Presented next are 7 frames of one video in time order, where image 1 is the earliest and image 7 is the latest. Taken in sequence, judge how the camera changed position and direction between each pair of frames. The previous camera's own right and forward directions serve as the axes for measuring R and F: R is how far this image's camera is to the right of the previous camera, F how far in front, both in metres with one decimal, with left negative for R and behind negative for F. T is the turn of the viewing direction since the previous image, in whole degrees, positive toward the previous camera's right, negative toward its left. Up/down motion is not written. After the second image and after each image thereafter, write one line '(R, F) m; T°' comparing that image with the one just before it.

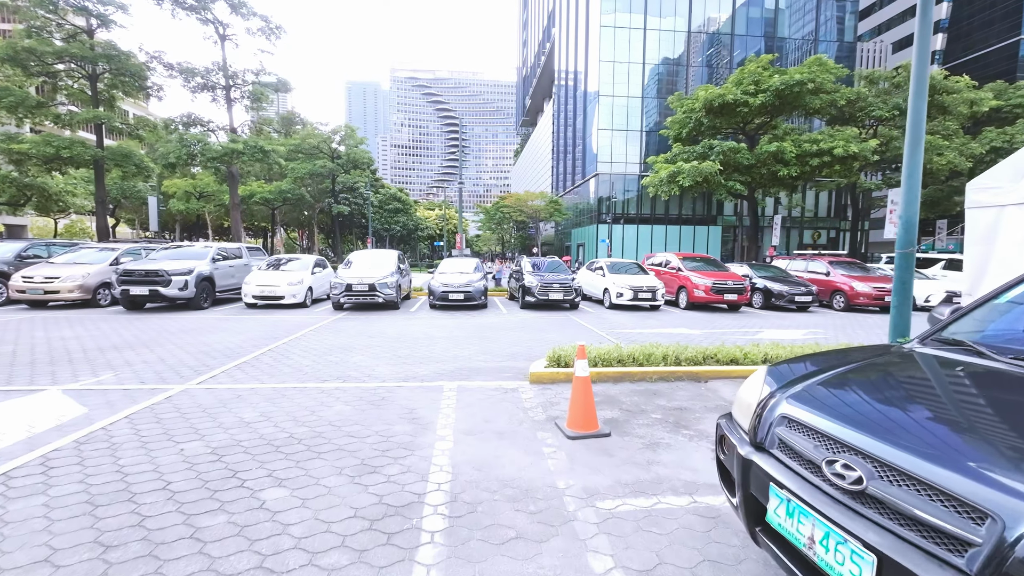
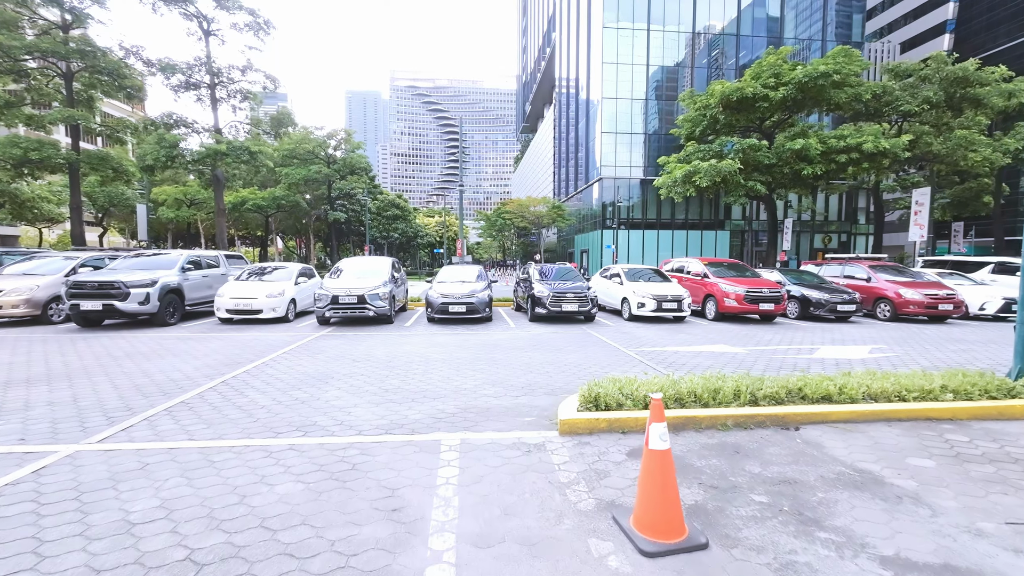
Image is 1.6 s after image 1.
(-0.2, +1.5) m; 0°
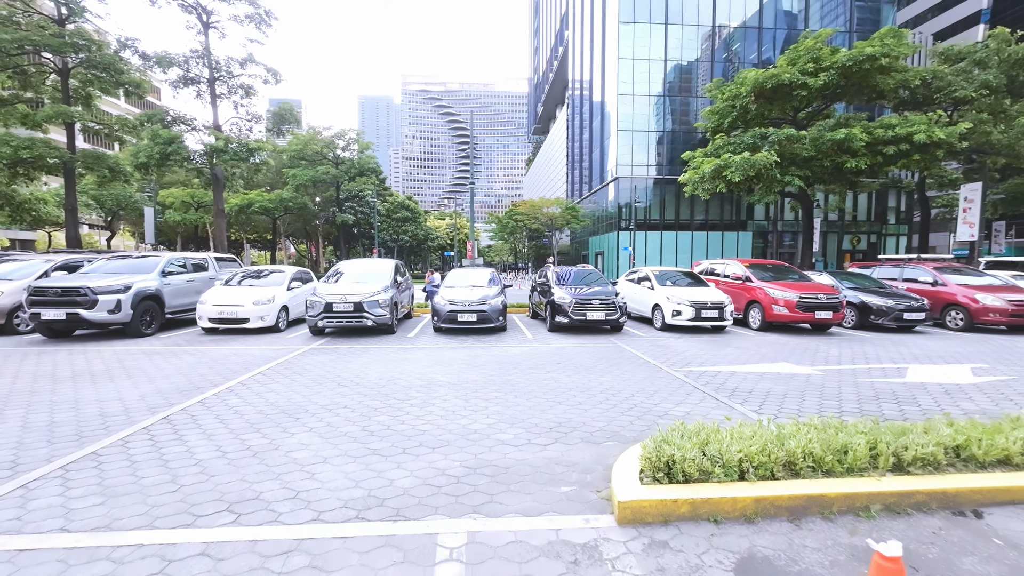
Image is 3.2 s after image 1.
(-0.1, +1.4) m; -2°
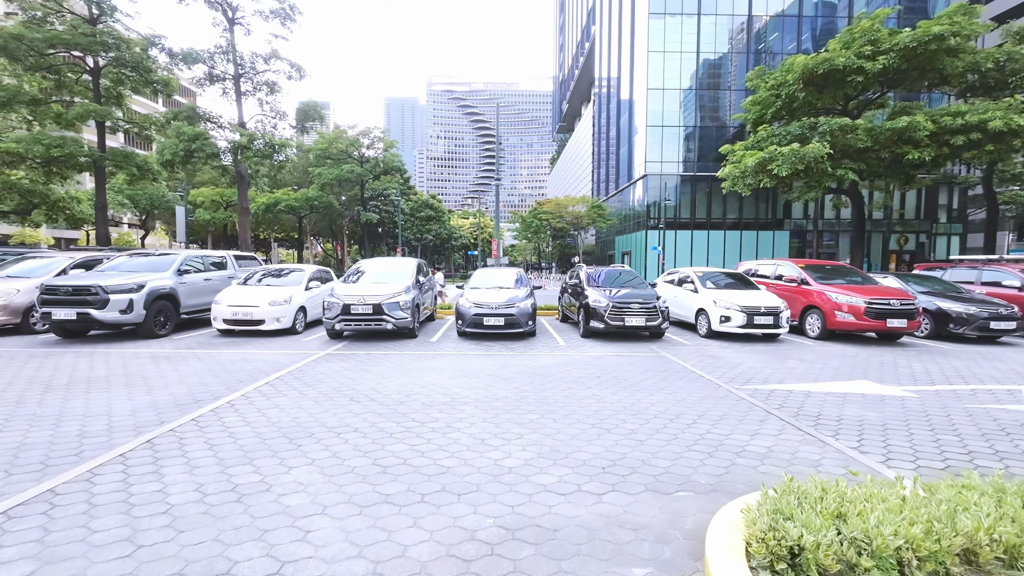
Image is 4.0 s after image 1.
(-0.2, +0.8) m; -3°
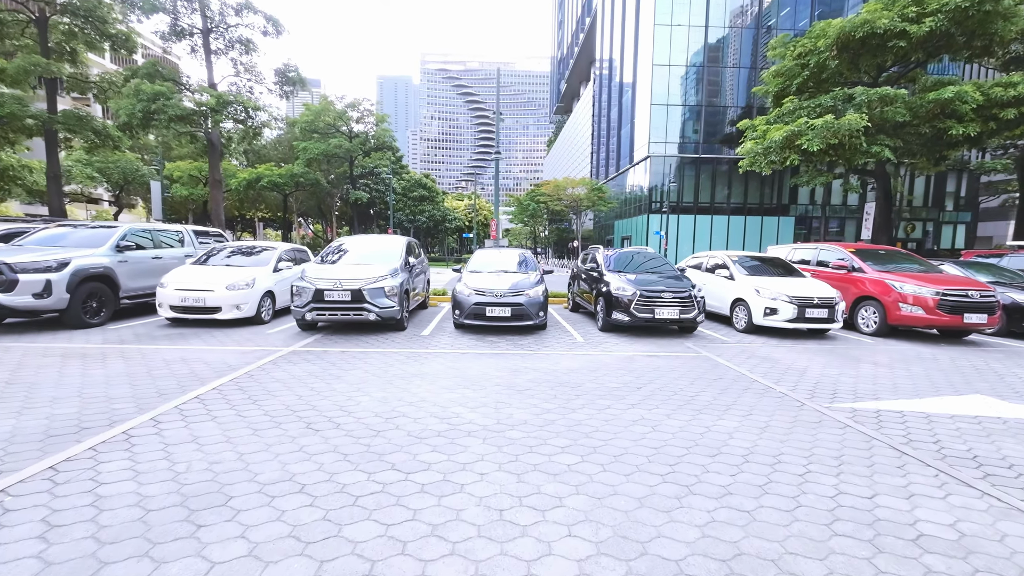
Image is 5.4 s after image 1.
(-0.3, +1.5) m; +1°
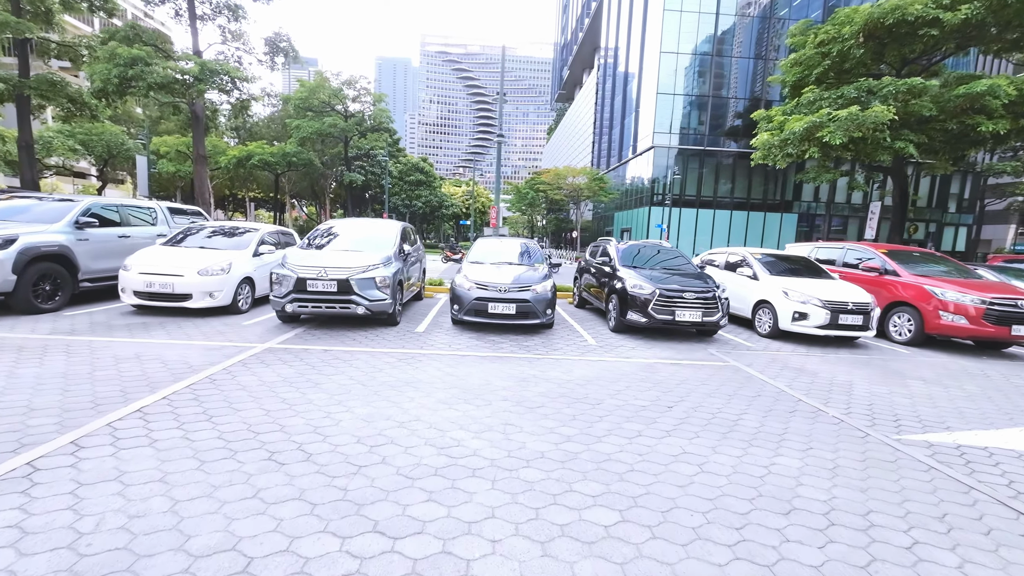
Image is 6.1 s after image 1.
(-0.2, +0.8) m; +1°
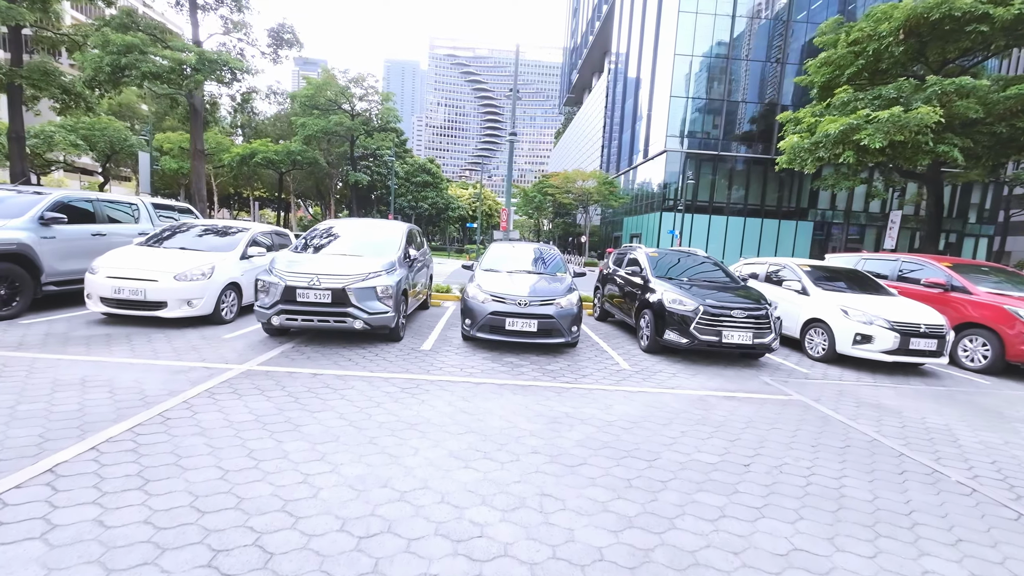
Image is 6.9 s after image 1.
(-0.2, +0.9) m; -1°
